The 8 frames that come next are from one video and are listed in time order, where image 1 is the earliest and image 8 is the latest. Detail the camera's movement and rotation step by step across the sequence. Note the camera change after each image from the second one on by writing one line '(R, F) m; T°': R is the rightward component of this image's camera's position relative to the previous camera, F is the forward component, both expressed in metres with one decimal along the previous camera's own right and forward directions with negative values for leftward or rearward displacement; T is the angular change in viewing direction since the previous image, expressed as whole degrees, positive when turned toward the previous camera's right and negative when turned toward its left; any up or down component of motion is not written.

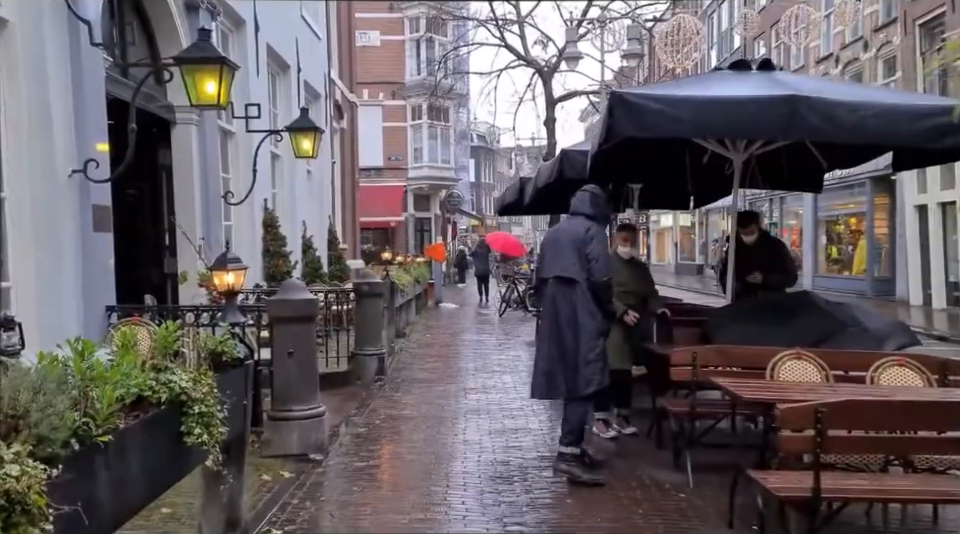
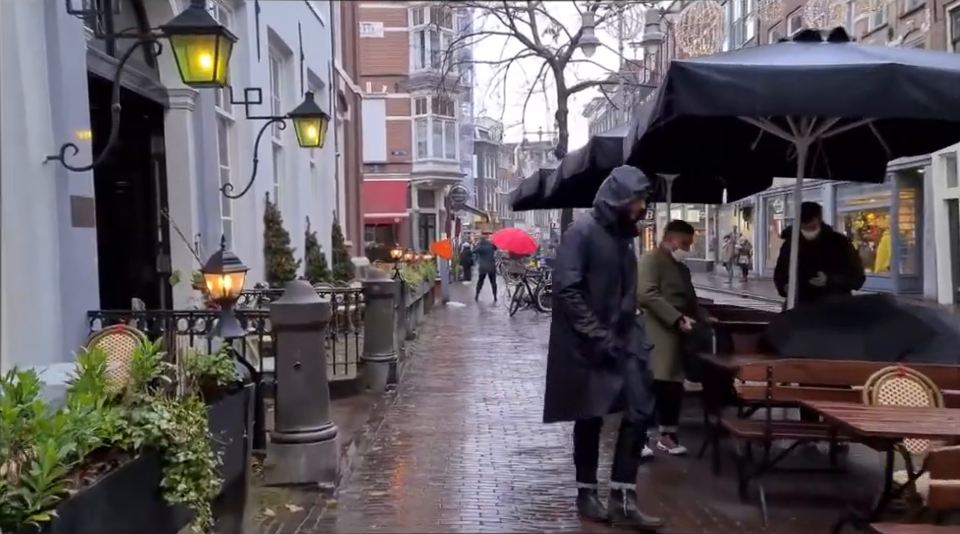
(-0.2, +0.8) m; 0°
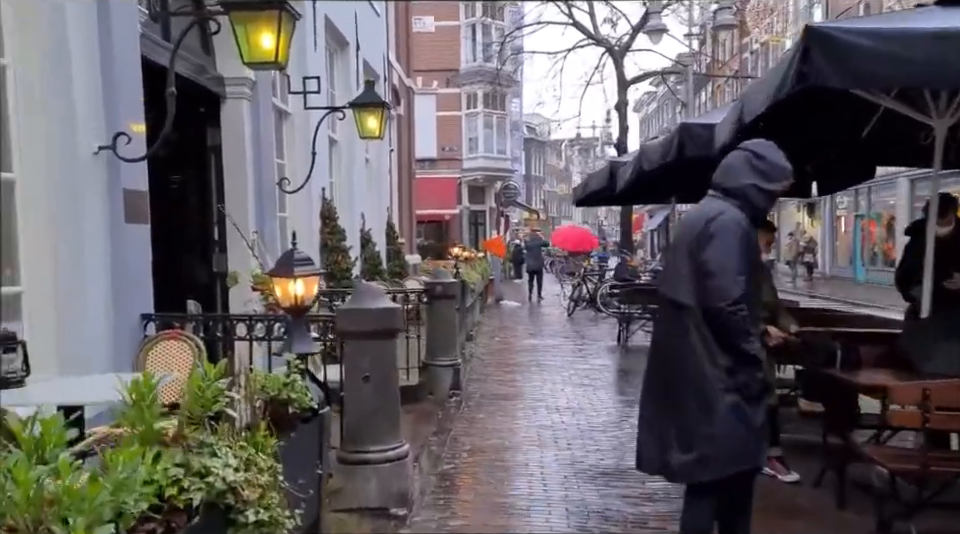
(-0.2, +0.6) m; -3°
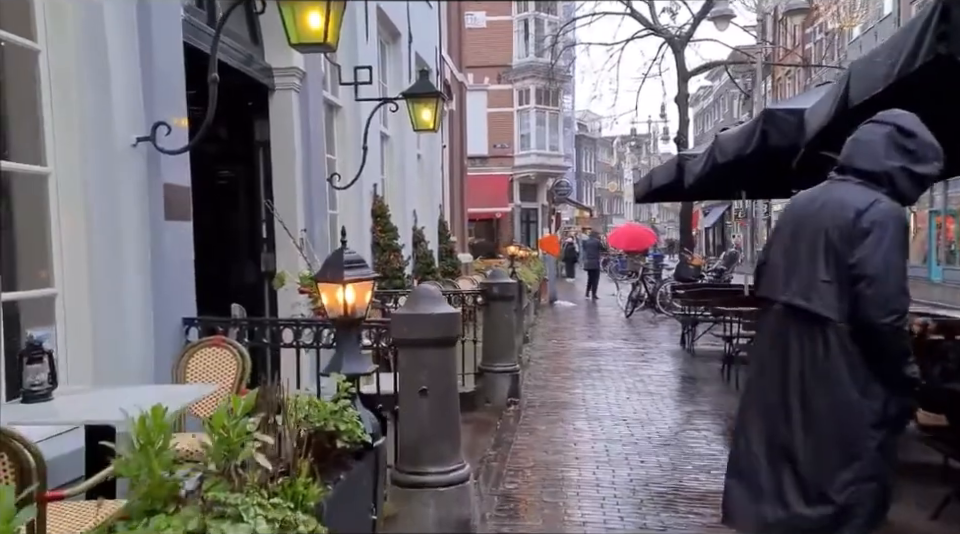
(-0.1, +0.5) m; -3°
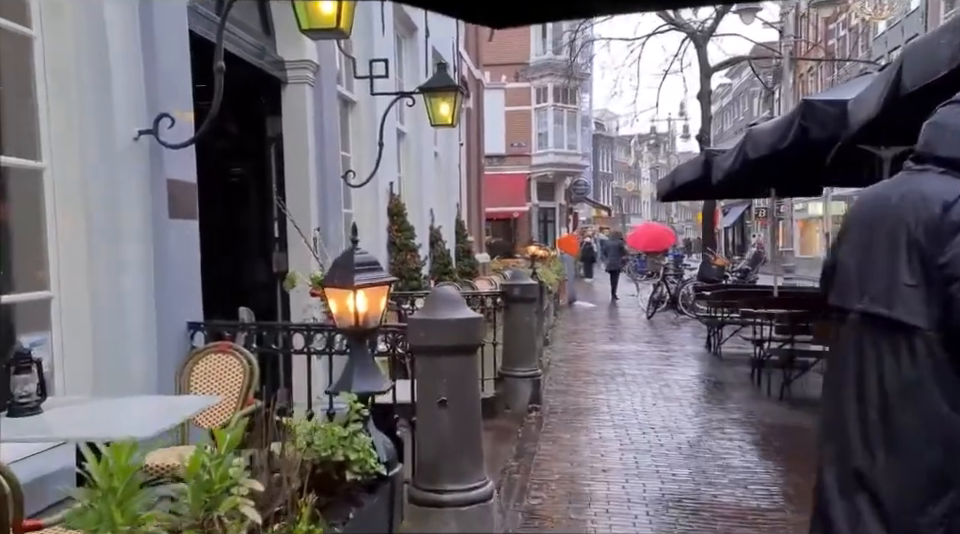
(0.0, +0.3) m; -1°
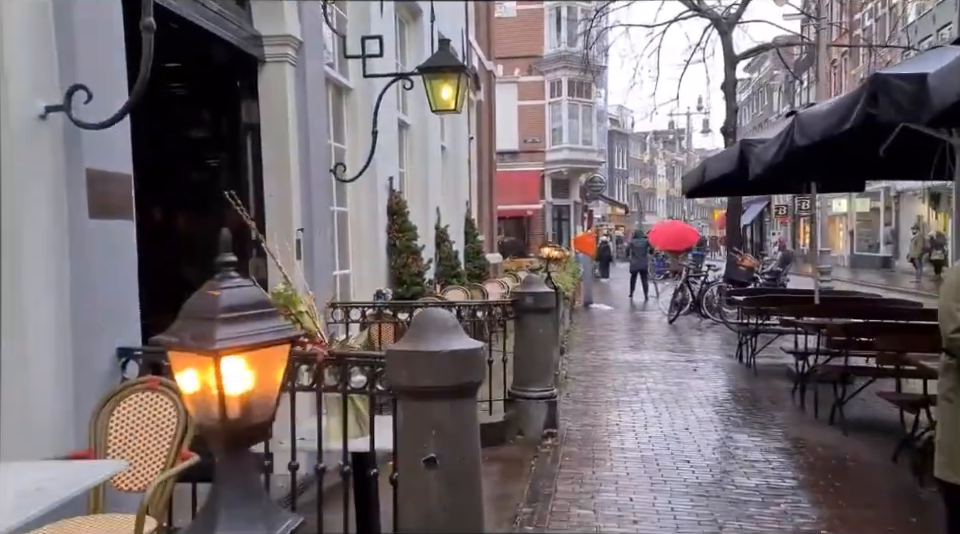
(0.0, +1.0) m; -1°
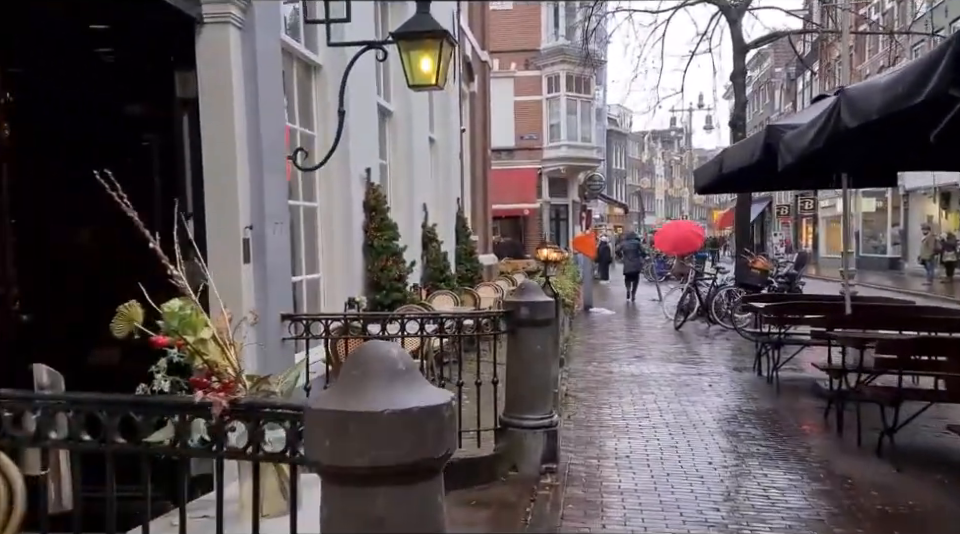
(+0.1, +1.2) m; 0°
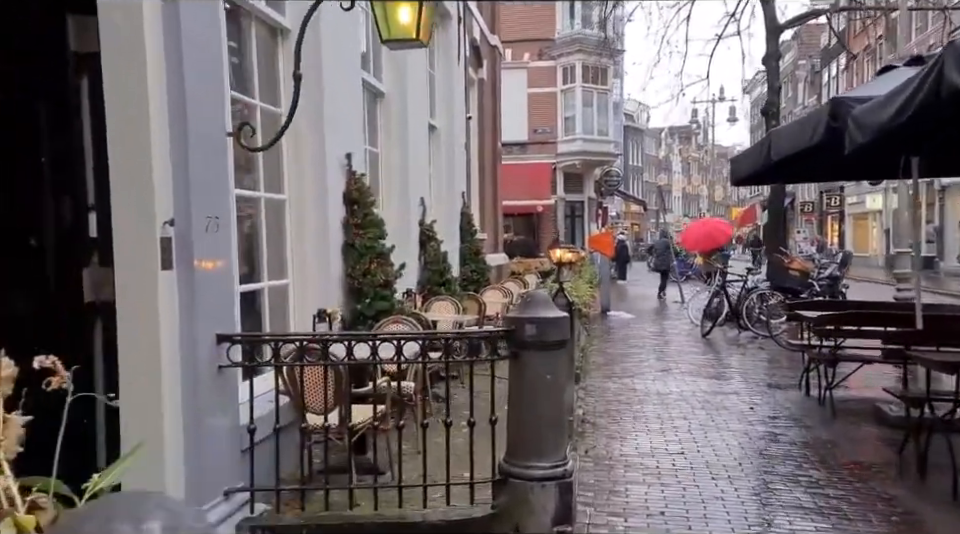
(+0.1, +1.4) m; -1°
